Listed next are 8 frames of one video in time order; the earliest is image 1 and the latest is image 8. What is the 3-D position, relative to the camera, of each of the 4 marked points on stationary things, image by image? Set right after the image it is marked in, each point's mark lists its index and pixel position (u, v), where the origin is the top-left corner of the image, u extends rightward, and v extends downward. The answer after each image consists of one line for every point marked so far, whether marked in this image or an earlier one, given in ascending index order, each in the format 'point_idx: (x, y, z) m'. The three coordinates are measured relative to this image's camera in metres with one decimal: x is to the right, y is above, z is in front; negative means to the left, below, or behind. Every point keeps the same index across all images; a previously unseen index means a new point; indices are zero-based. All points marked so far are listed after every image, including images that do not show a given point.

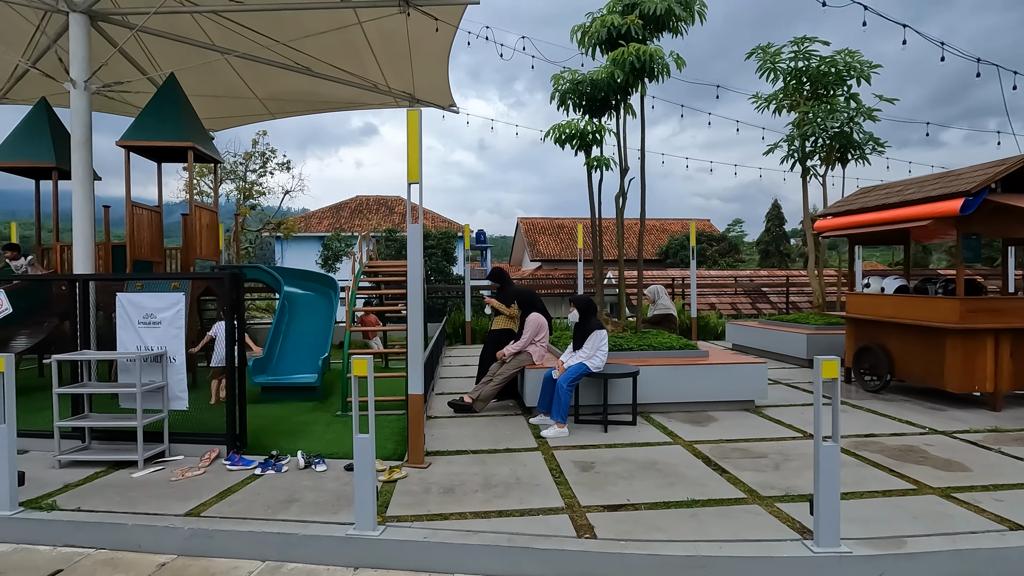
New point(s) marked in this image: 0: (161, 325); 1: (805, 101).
0: (-3.3, -0.3, +4.9) m
1: (+6.0, +3.9, +11.0) m
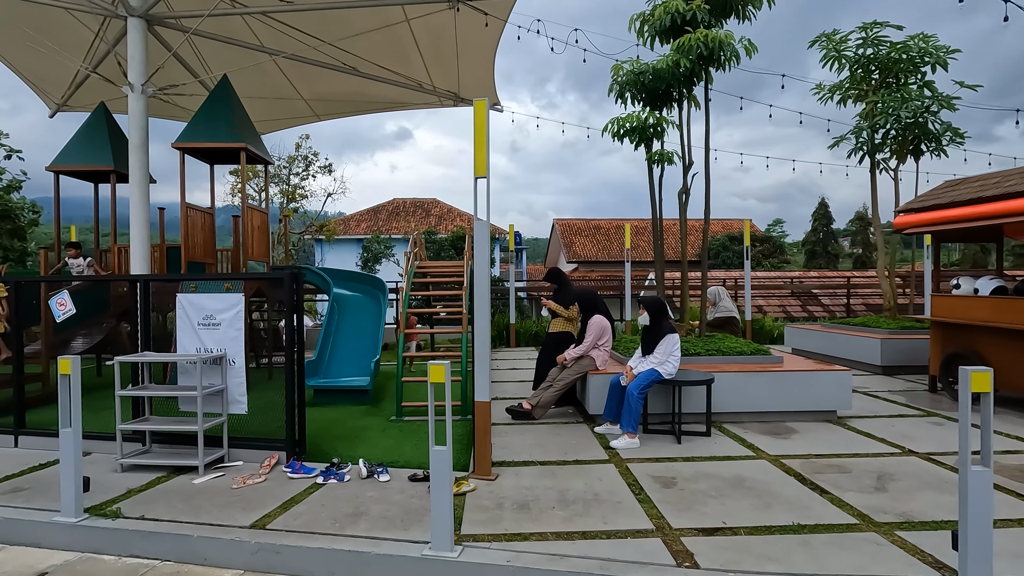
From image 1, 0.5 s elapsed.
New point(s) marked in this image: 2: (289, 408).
0: (-2.6, -0.3, +4.8) m
1: (+7.0, +3.8, +10.3) m
2: (-2.0, -1.1, +4.7) m
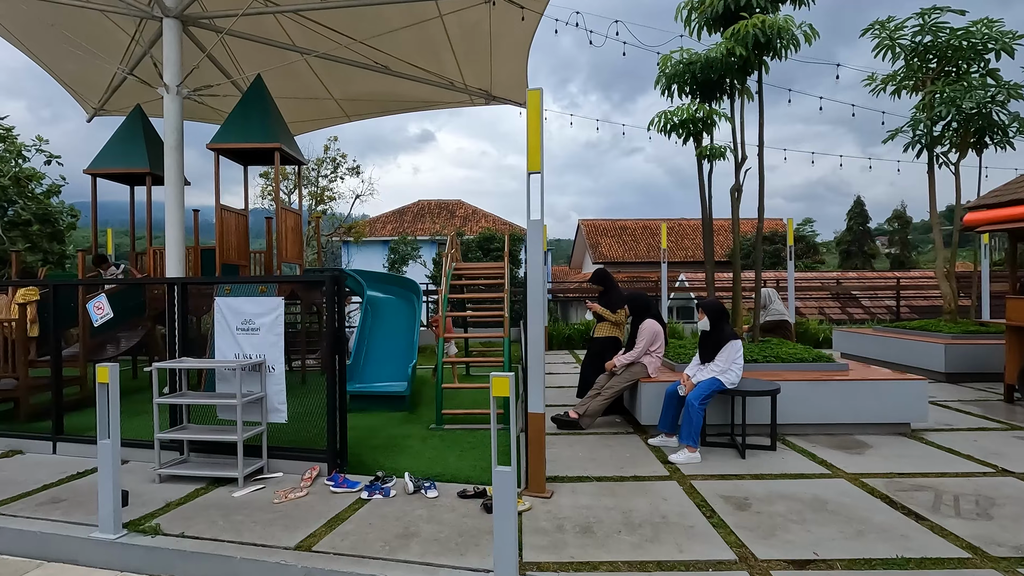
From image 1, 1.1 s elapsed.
0: (-2.2, -0.4, +4.6) m
1: (+7.7, +3.8, +9.7) m
2: (-1.5, -1.1, +4.5) m
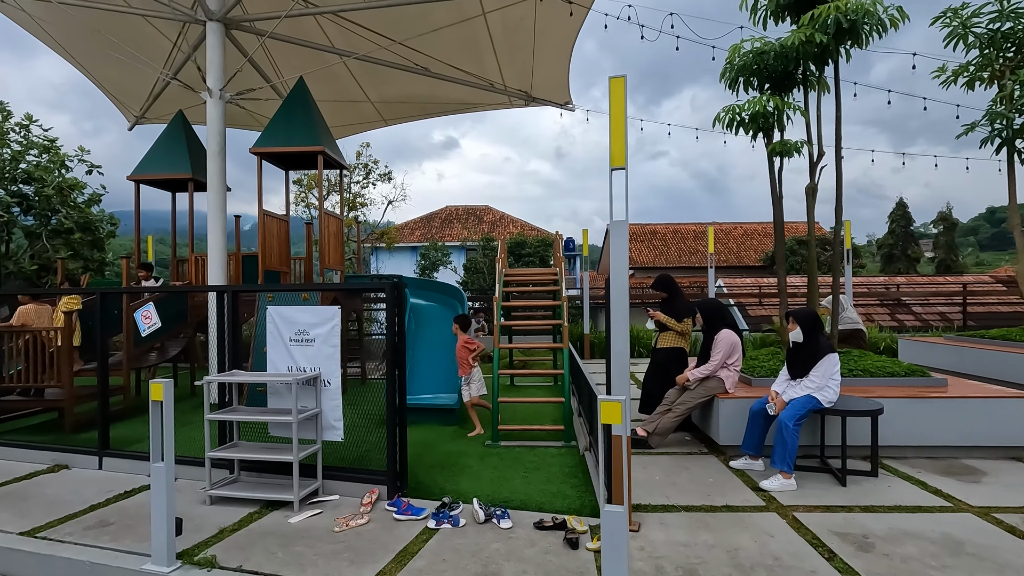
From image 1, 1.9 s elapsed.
0: (-1.6, -0.4, +4.3) m
1: (+8.4, +3.7, +9.0) m
2: (-0.9, -1.1, +4.1) m
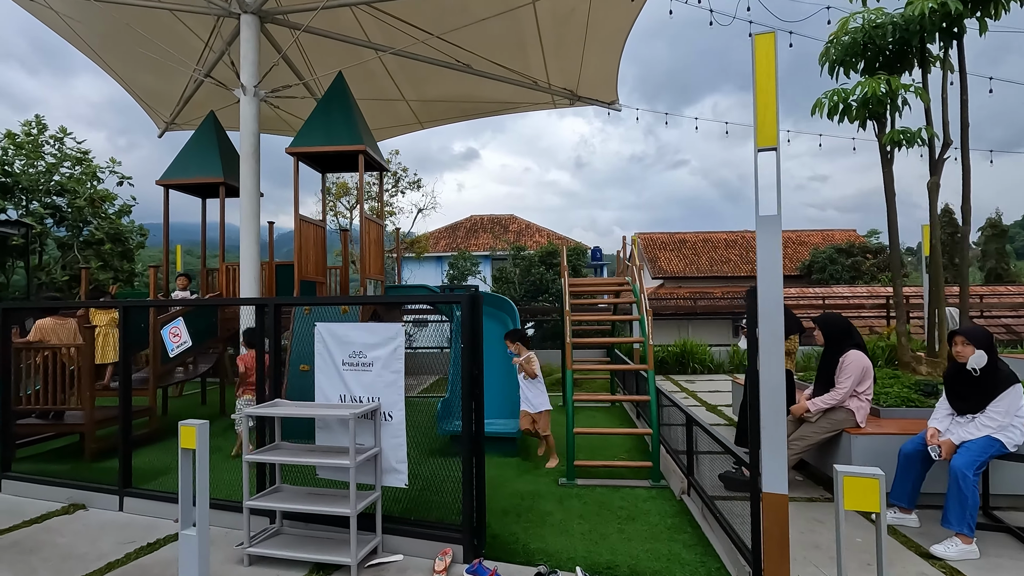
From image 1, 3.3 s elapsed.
0: (-0.9, -0.5, +3.6) m
1: (+9.3, +3.5, +8.0) m
2: (-0.3, -1.2, +3.4) m
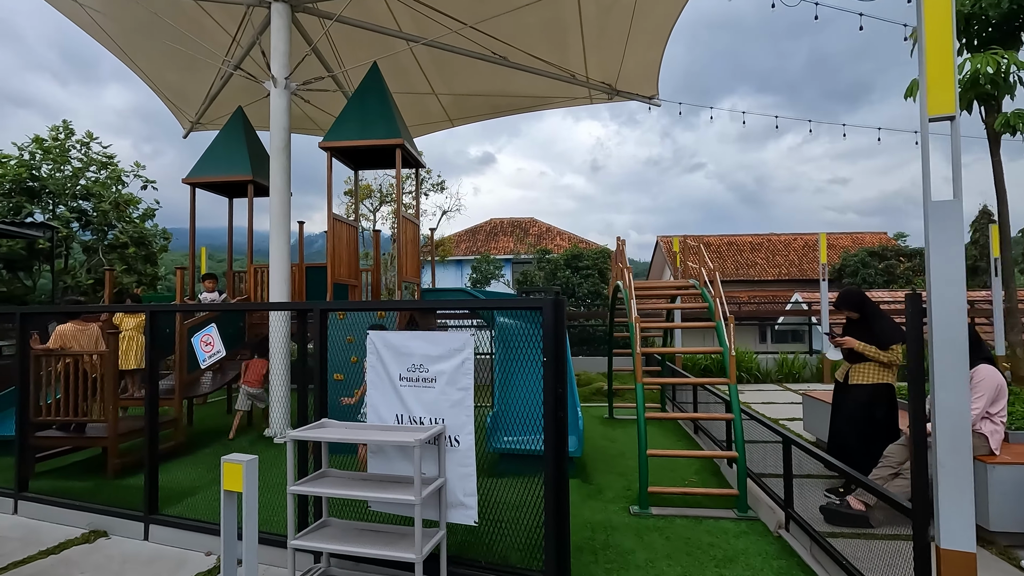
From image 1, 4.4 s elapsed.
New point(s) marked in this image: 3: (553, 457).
0: (-0.4, -0.5, +3.1) m
1: (+9.9, +3.5, +7.2) m
2: (+0.2, -1.3, +2.8) m
3: (+0.2, -0.9, +2.9) m
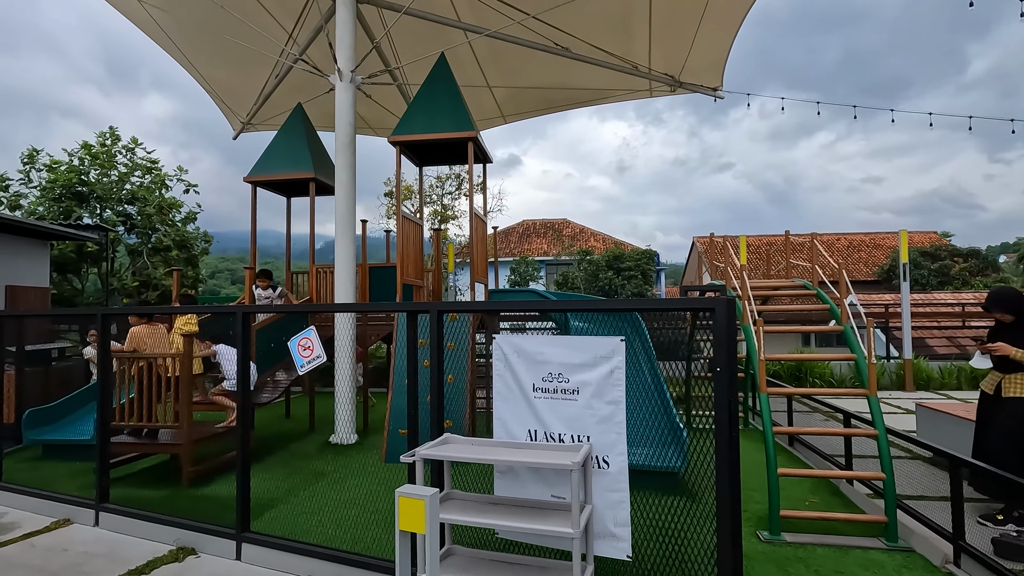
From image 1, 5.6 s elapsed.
0: (+0.3, -0.5, +2.7) m
1: (+10.9, +3.5, +6.4) m
2: (+1.0, -1.2, +2.4) m
3: (+1.0, -0.9, +2.4) m
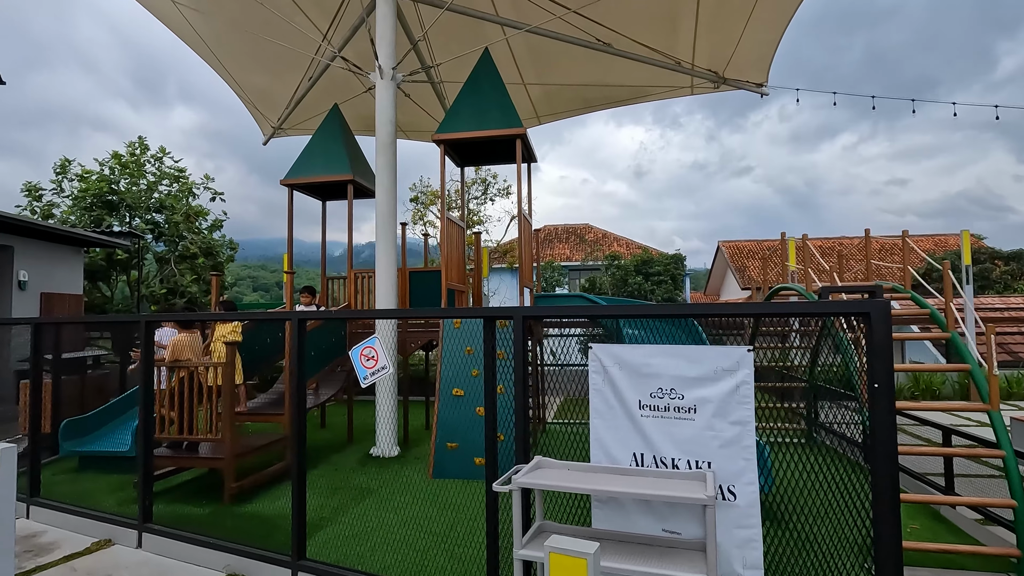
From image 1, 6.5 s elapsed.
0: (+0.8, -0.5, +2.3) m
1: (+11.4, +3.5, +5.7) m
2: (+1.4, -1.2, +2.0) m
3: (+1.4, -0.9, +2.1) m
